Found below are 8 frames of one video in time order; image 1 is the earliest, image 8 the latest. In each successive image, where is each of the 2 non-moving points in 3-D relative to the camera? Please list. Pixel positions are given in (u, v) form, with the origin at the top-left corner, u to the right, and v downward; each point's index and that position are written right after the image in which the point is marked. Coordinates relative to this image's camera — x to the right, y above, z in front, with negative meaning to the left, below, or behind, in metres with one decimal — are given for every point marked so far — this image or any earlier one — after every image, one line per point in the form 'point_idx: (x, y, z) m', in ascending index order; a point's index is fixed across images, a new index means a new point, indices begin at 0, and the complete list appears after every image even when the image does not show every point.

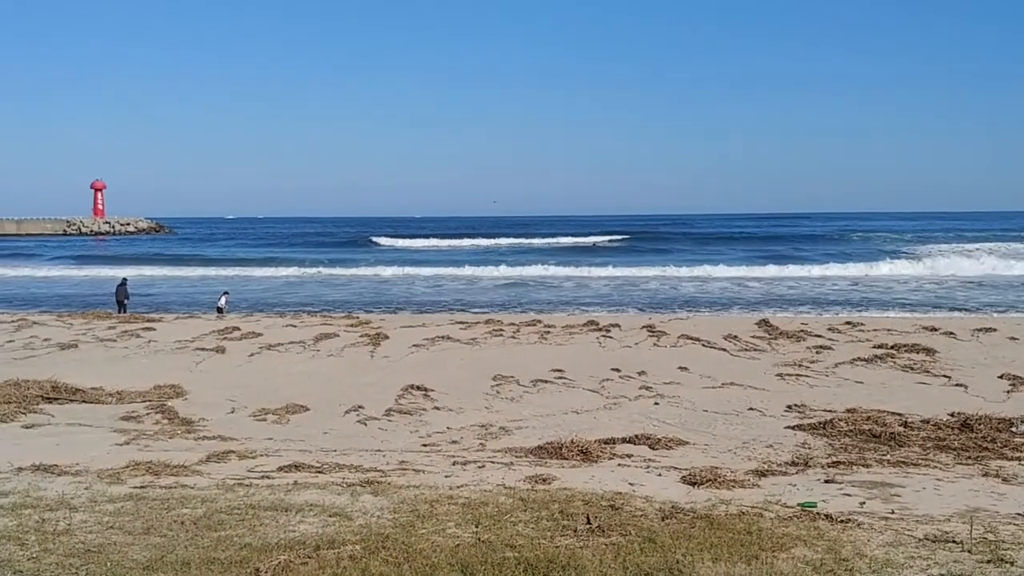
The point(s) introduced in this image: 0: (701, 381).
0: (+2.5, -1.2, +9.8) m
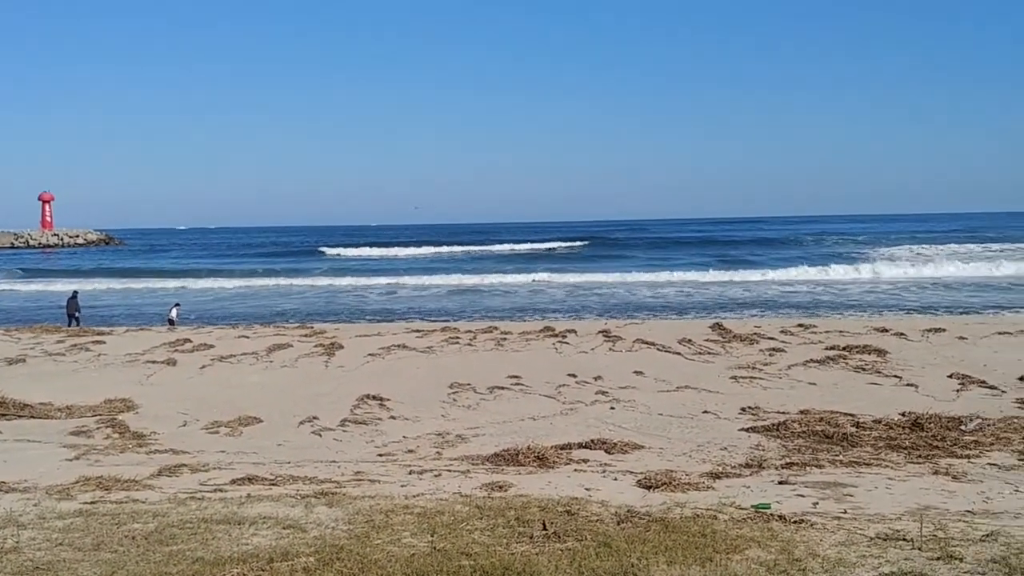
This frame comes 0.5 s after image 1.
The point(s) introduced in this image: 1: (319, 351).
0: (+1.9, -1.3, +9.8) m
1: (-3.0, -0.9, +10.8) m
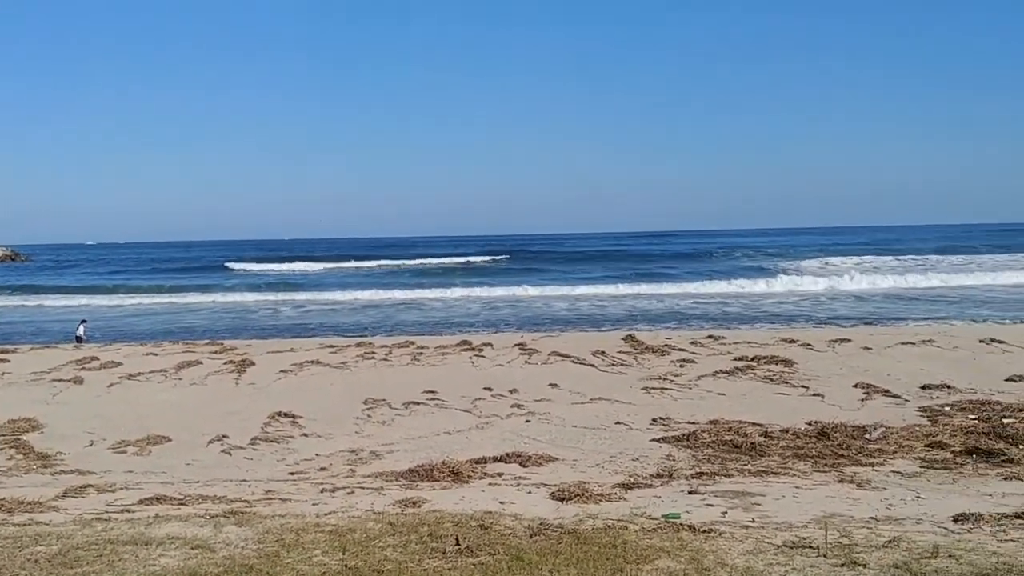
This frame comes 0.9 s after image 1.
0: (+0.8, -1.5, +9.9) m
1: (-4.1, -1.2, +10.7) m
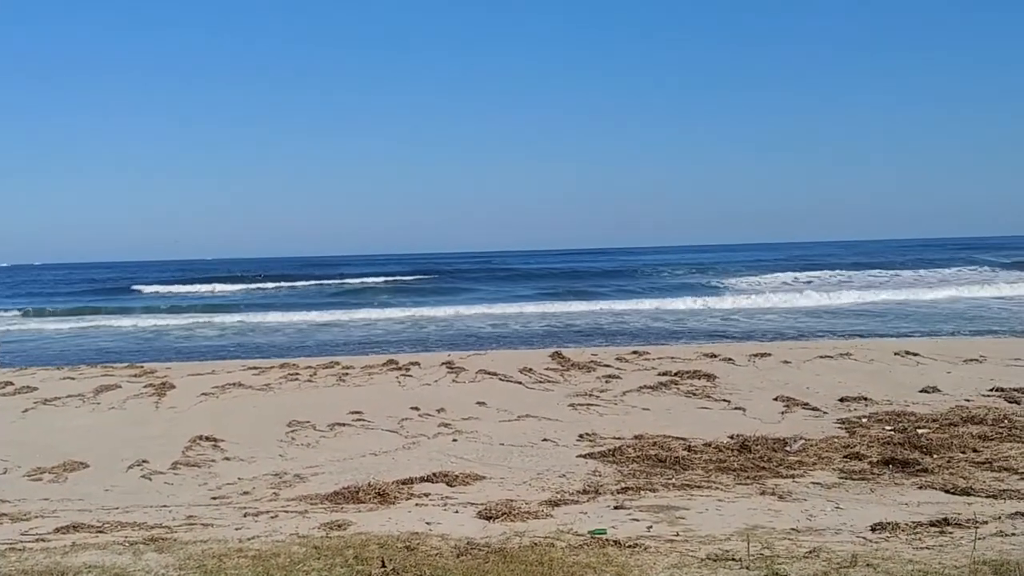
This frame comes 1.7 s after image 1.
0: (-0.2, -1.7, +10.0) m
1: (-5.1, -1.5, +10.5) m
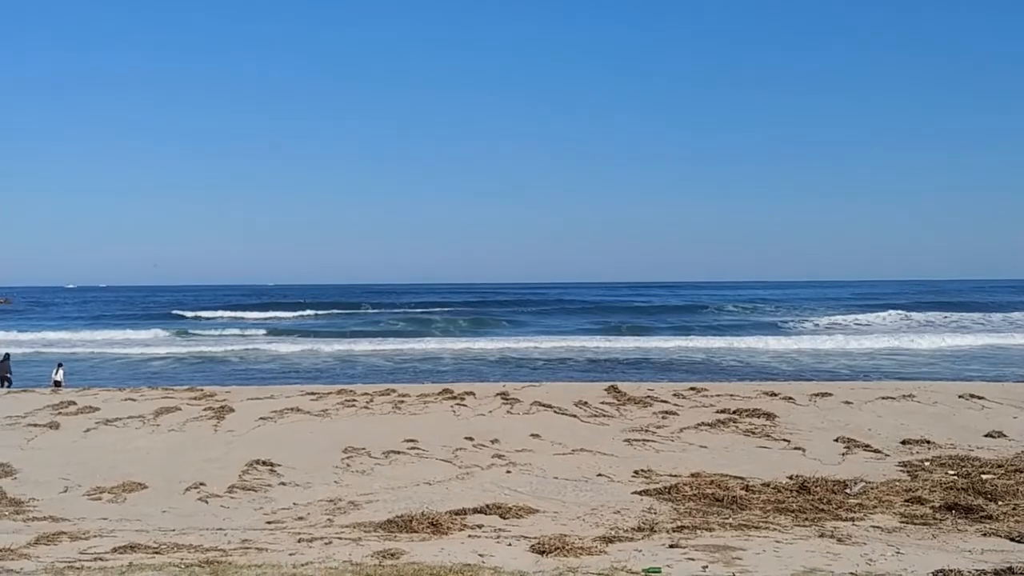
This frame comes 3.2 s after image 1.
0: (+0.5, -2.1, +9.9) m
1: (-4.4, -1.8, +10.6) m
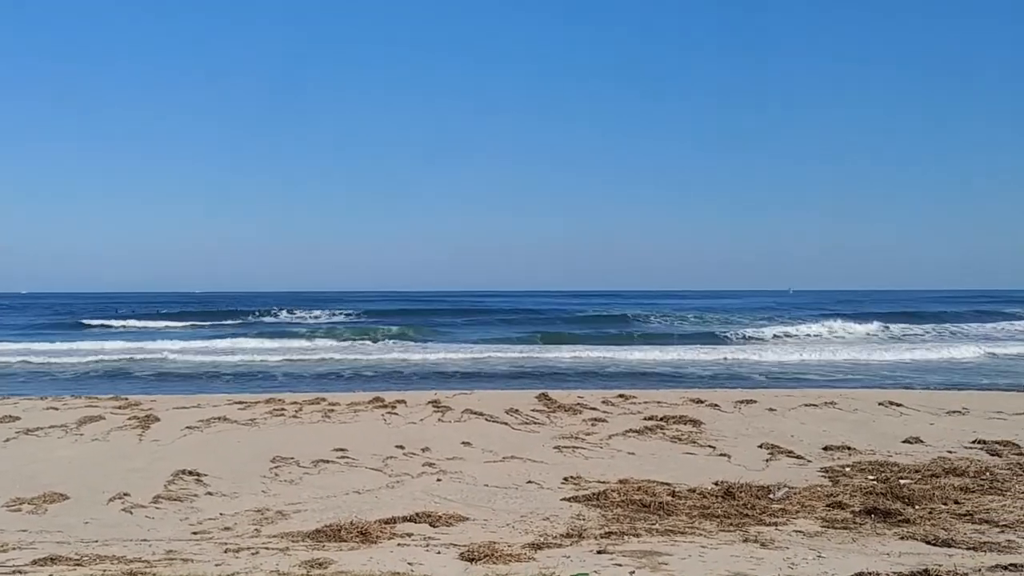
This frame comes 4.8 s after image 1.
0: (-0.4, -2.3, +10.0) m
1: (-5.3, -1.9, +10.4) m
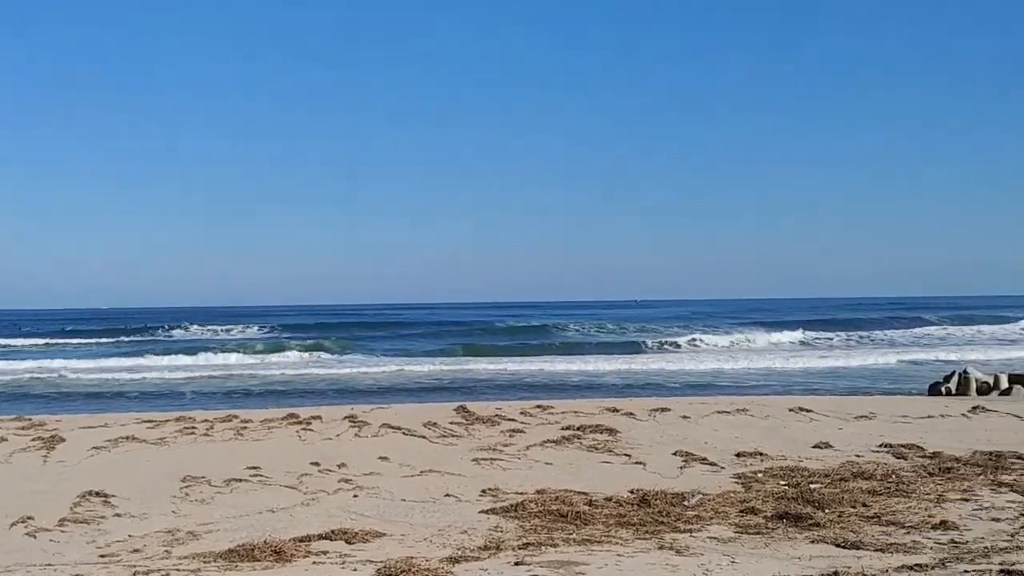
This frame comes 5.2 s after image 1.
0: (-1.5, -2.4, +9.9) m
1: (-6.4, -2.1, +10.0) m
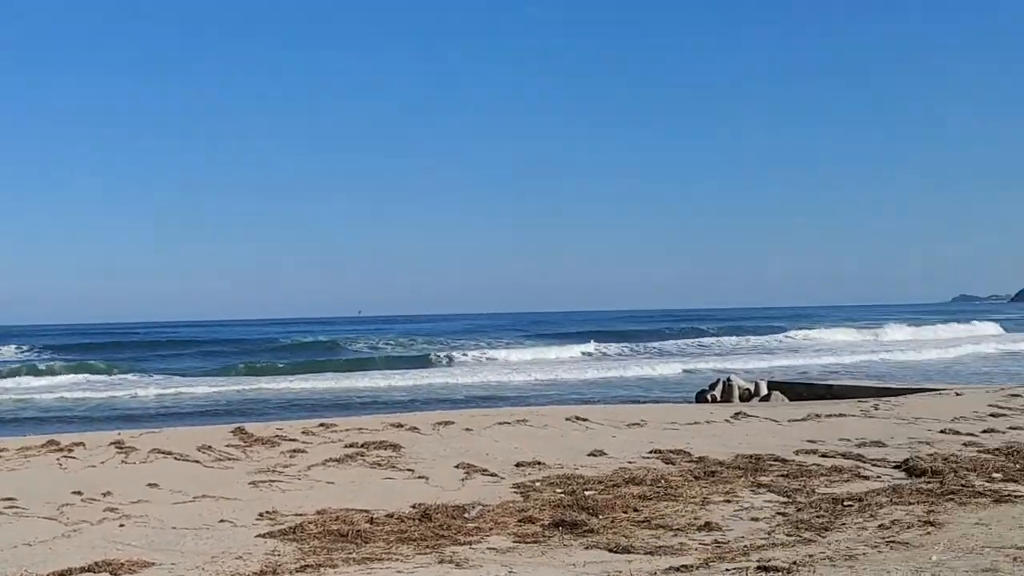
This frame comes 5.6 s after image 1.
0: (-4.2, -2.6, +8.9) m
1: (-9.0, -2.2, +7.7) m
